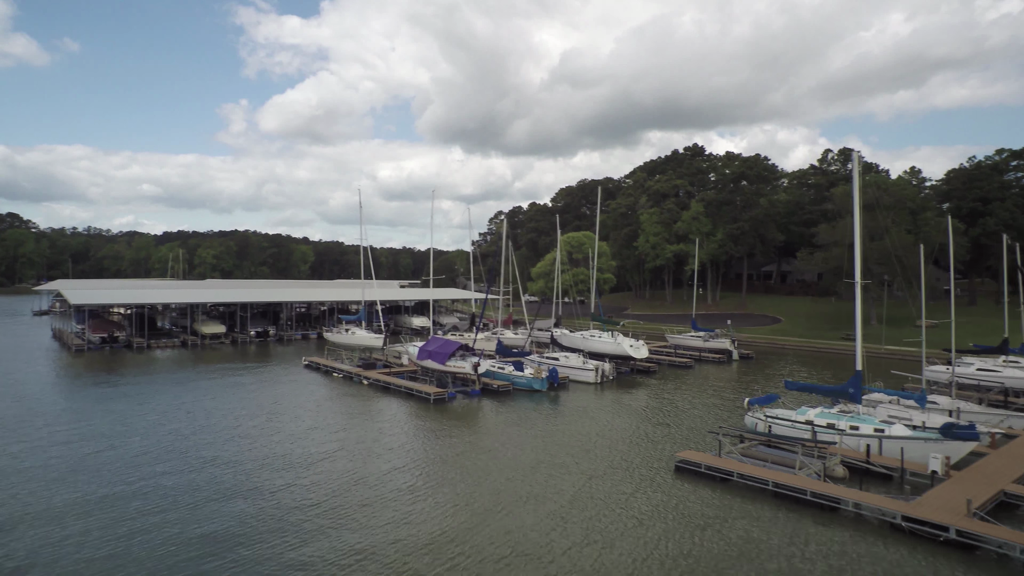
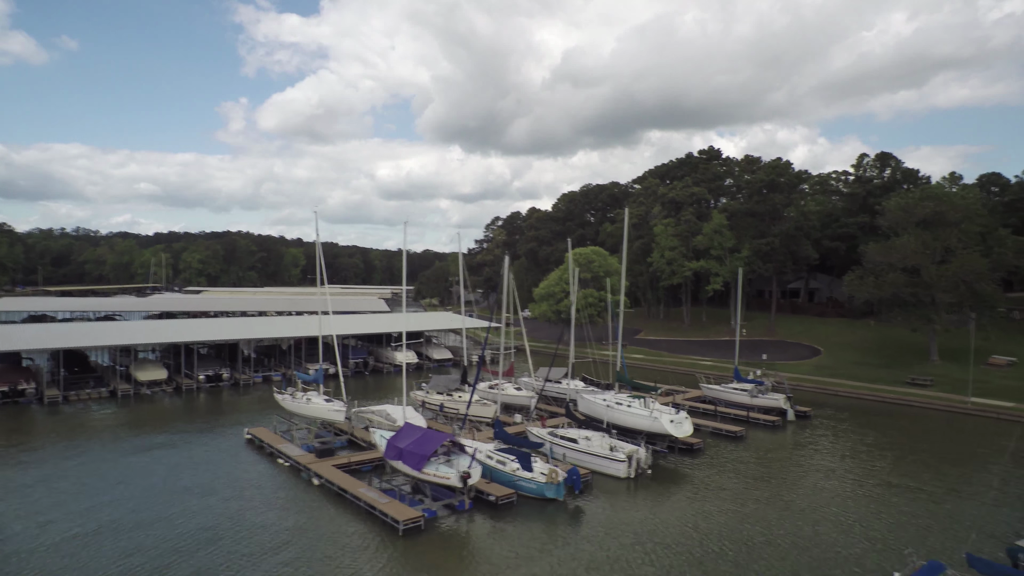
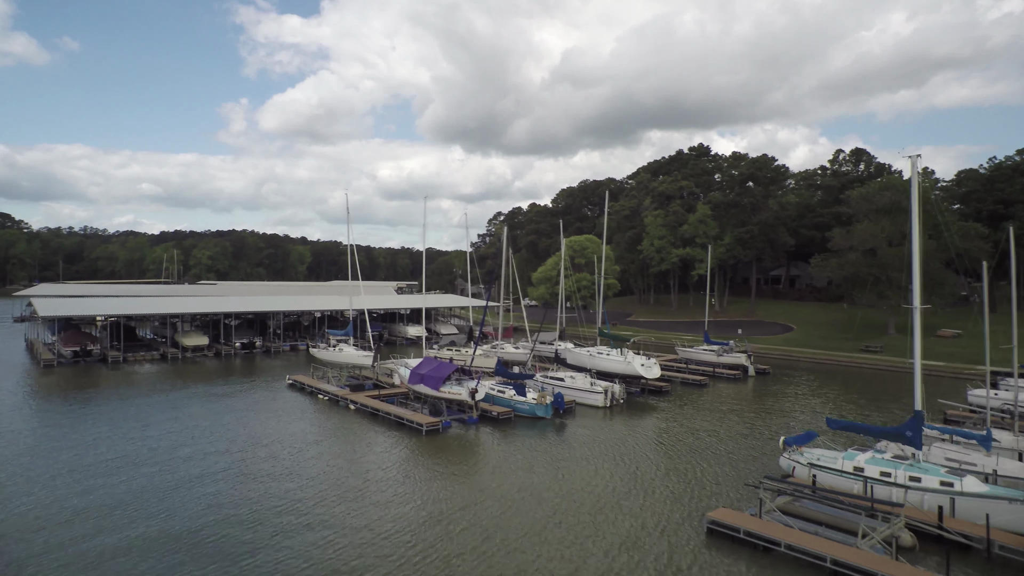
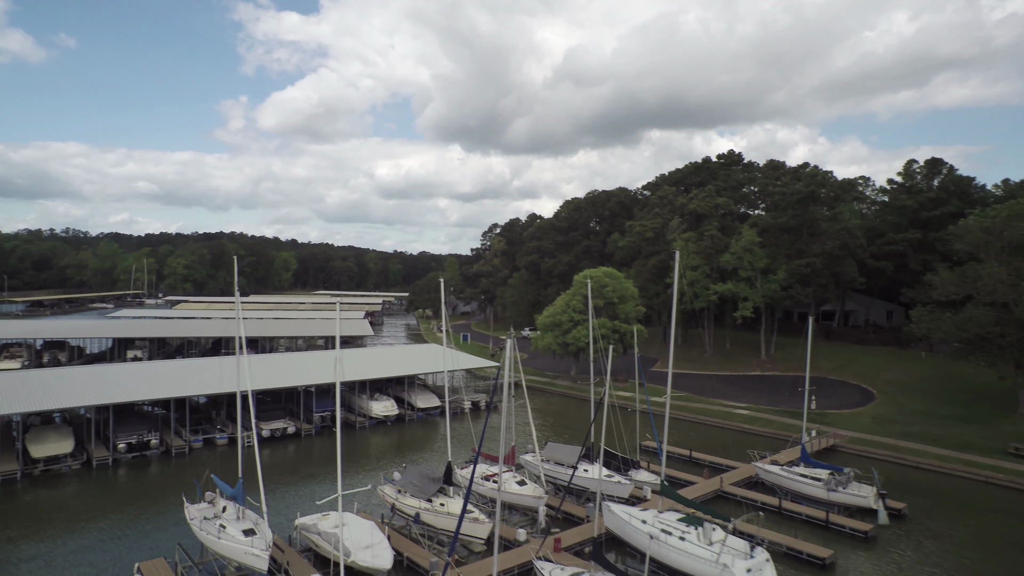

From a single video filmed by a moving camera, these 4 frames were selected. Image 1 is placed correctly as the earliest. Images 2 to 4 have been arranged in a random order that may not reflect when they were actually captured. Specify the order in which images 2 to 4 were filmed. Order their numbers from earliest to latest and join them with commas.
3, 2, 4
